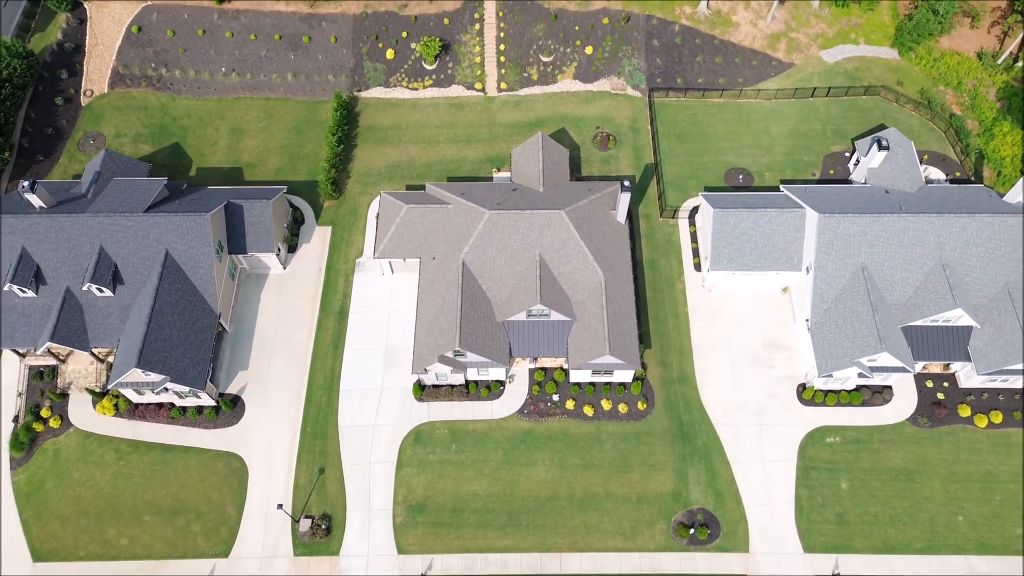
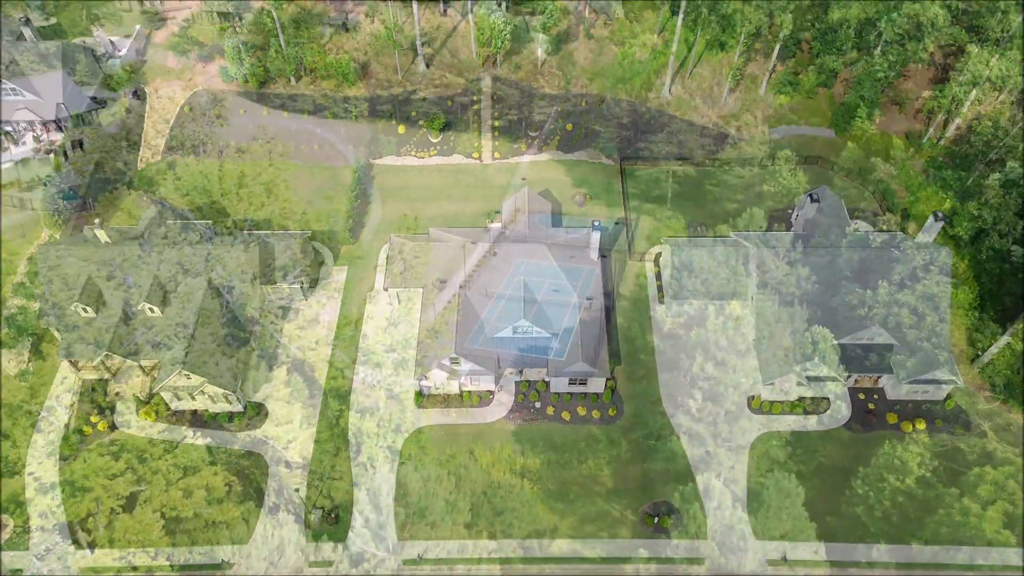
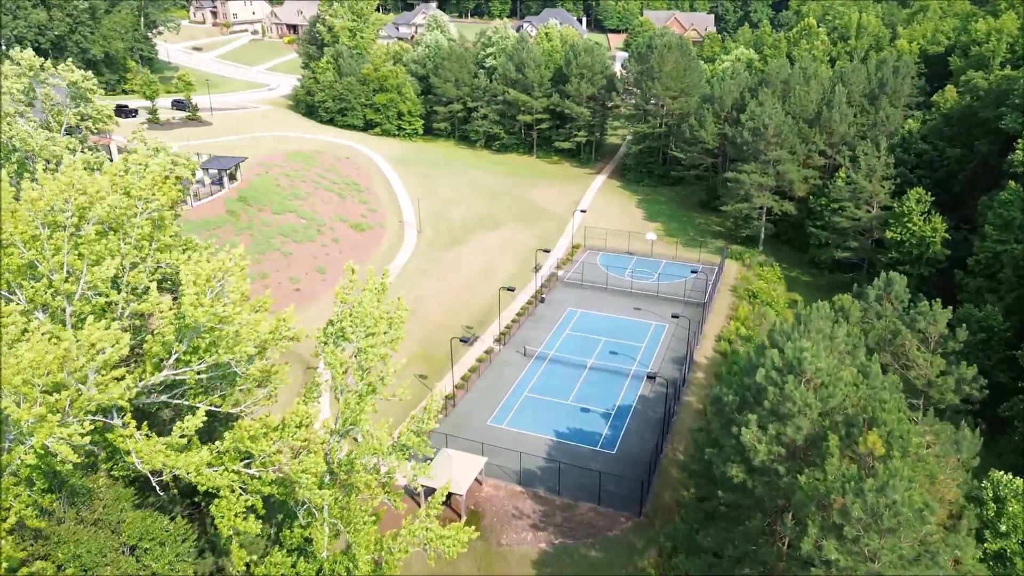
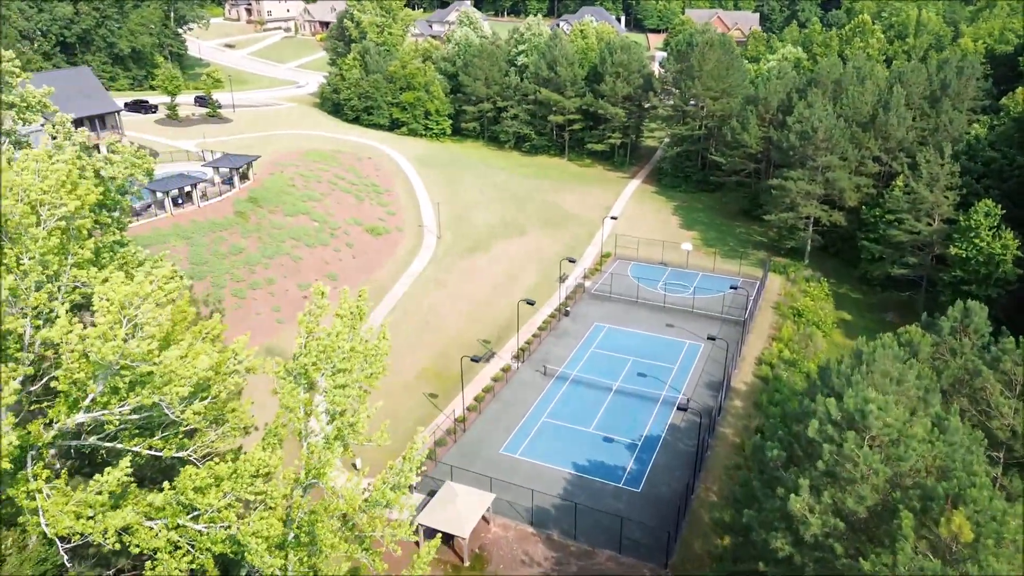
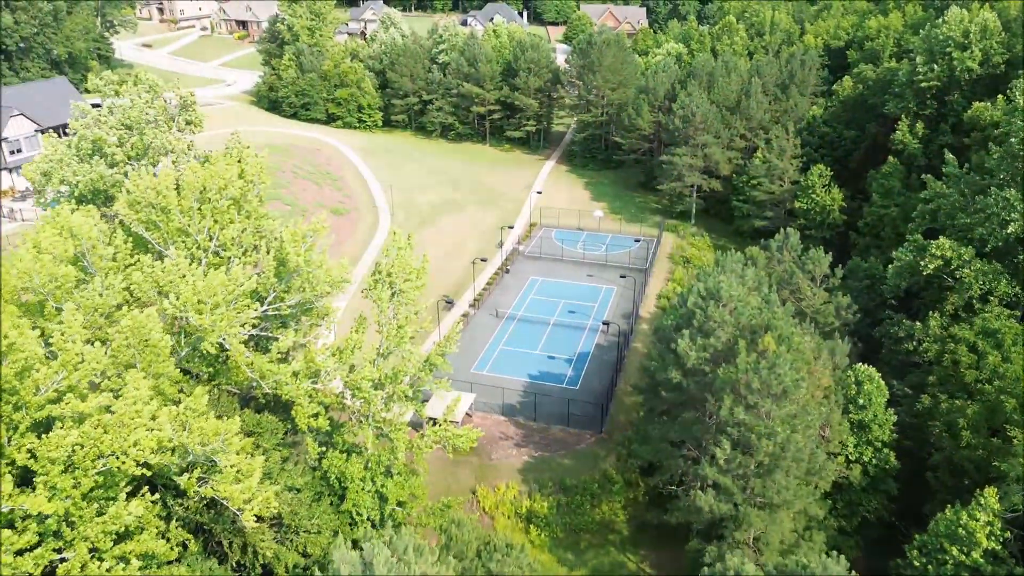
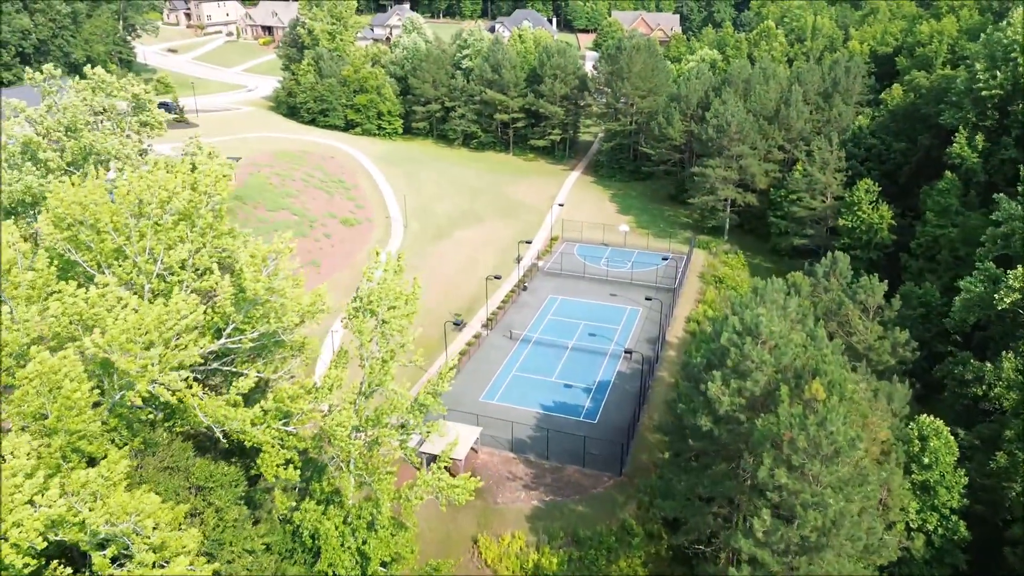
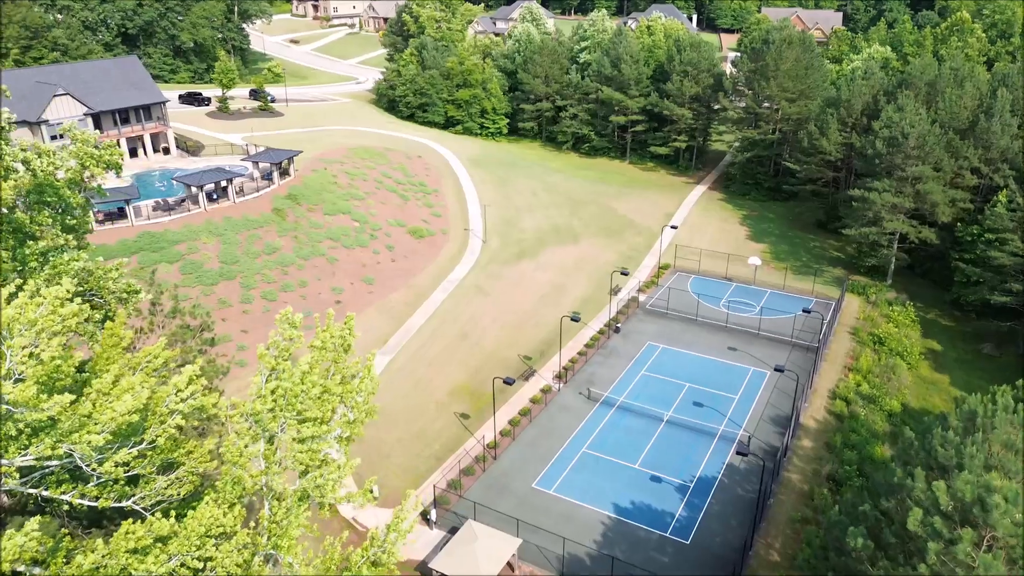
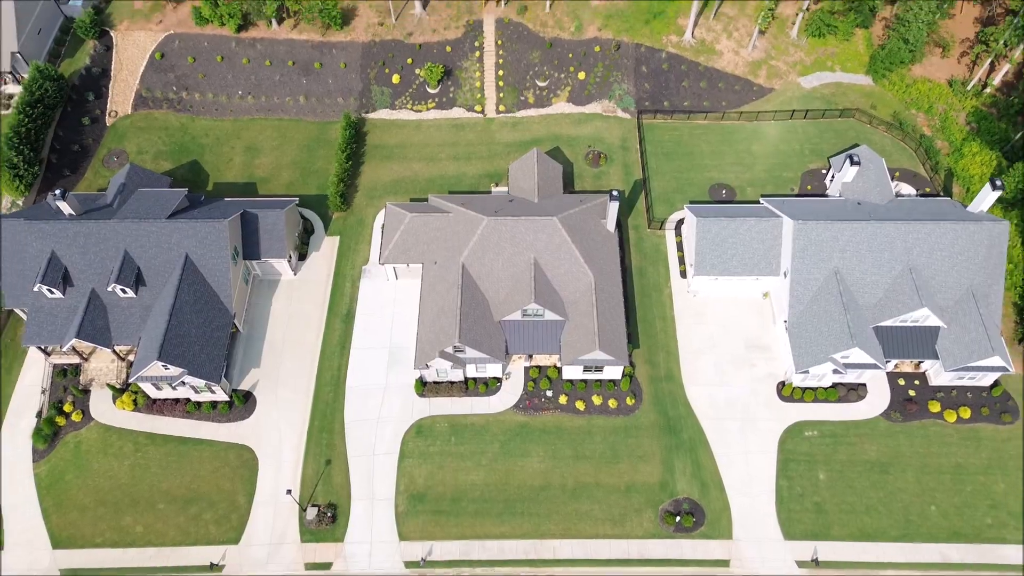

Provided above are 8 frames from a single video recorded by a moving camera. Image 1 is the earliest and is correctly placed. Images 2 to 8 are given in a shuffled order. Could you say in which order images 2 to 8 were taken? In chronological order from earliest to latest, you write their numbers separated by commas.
8, 2, 5, 6, 3, 4, 7
